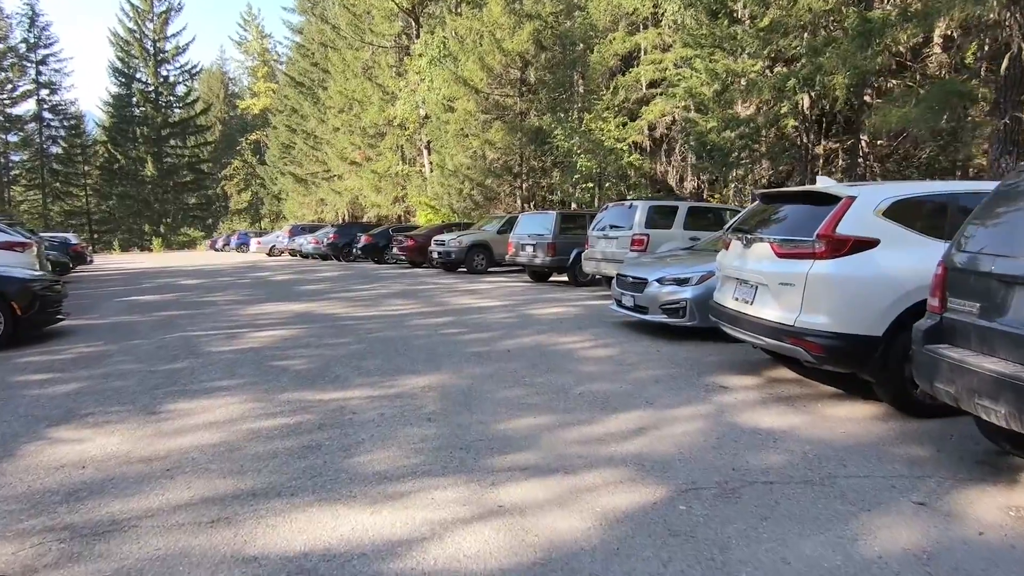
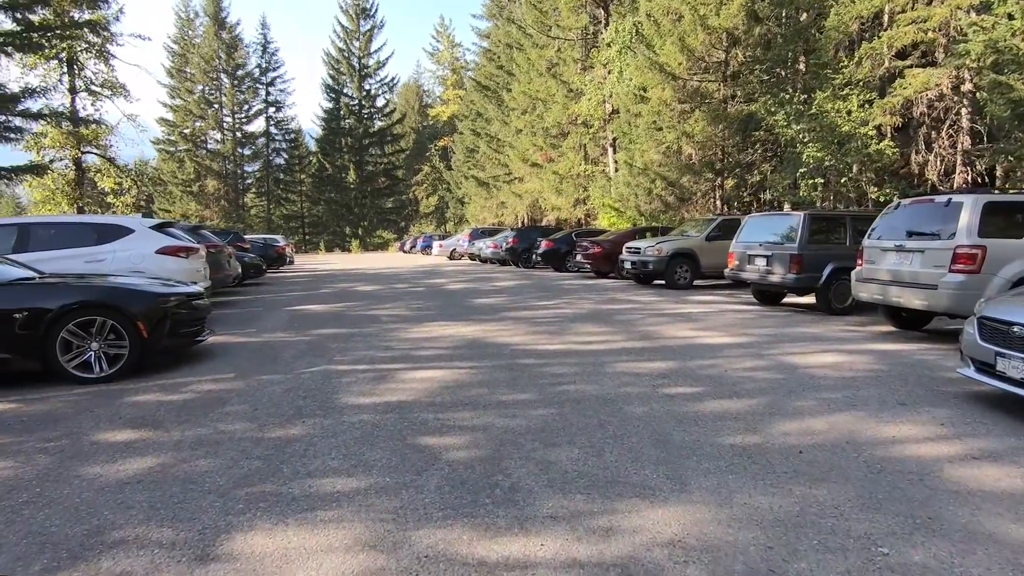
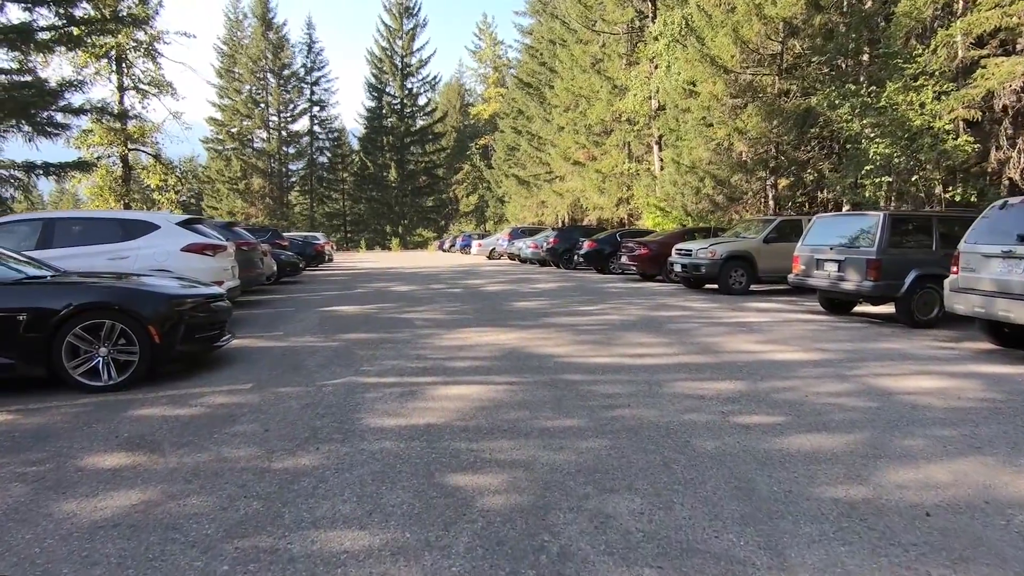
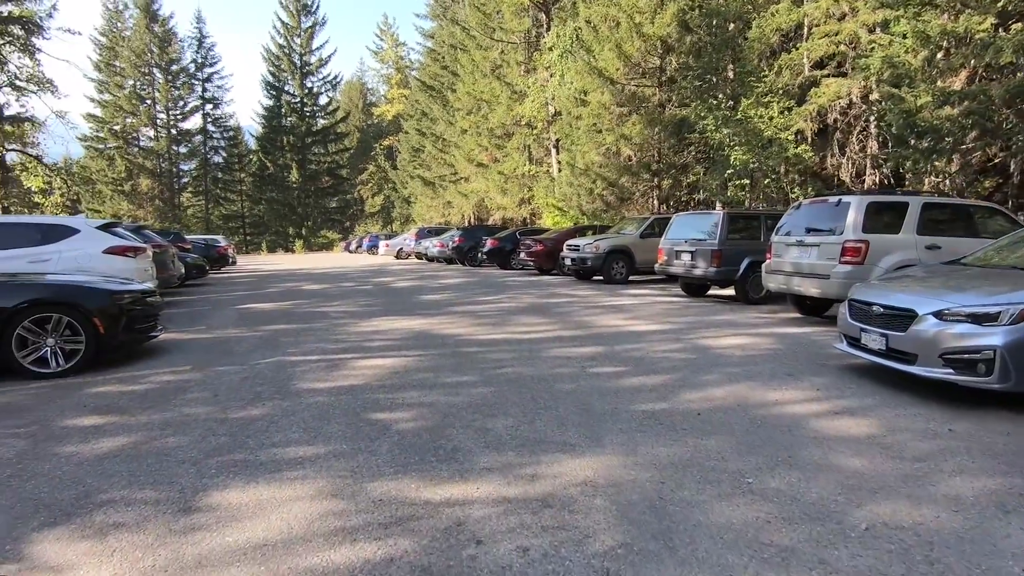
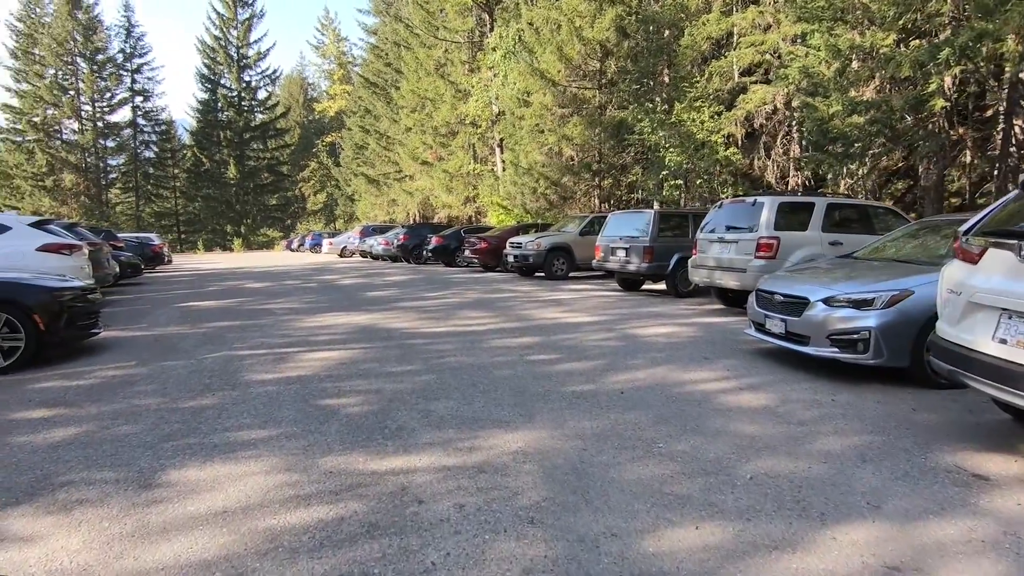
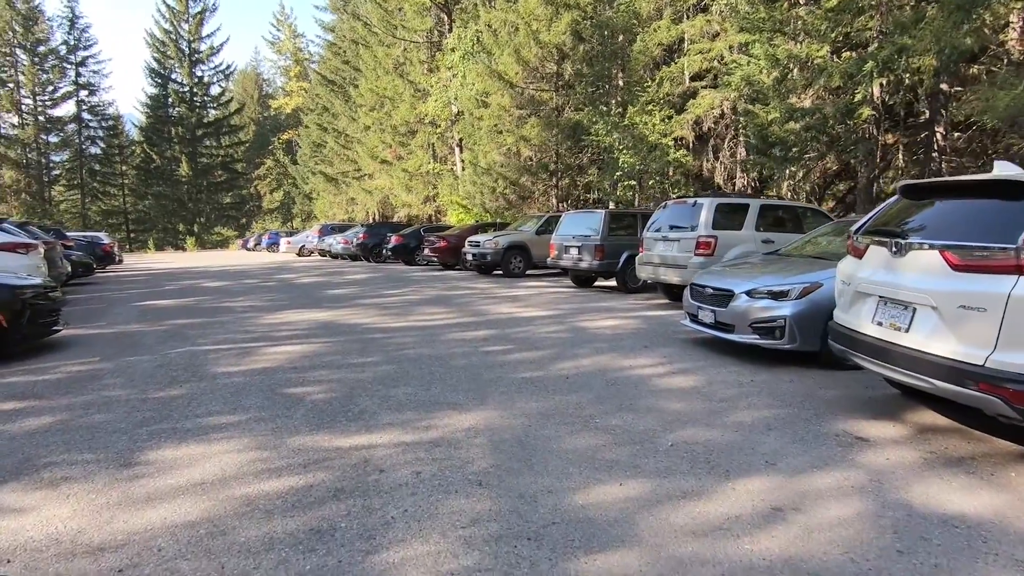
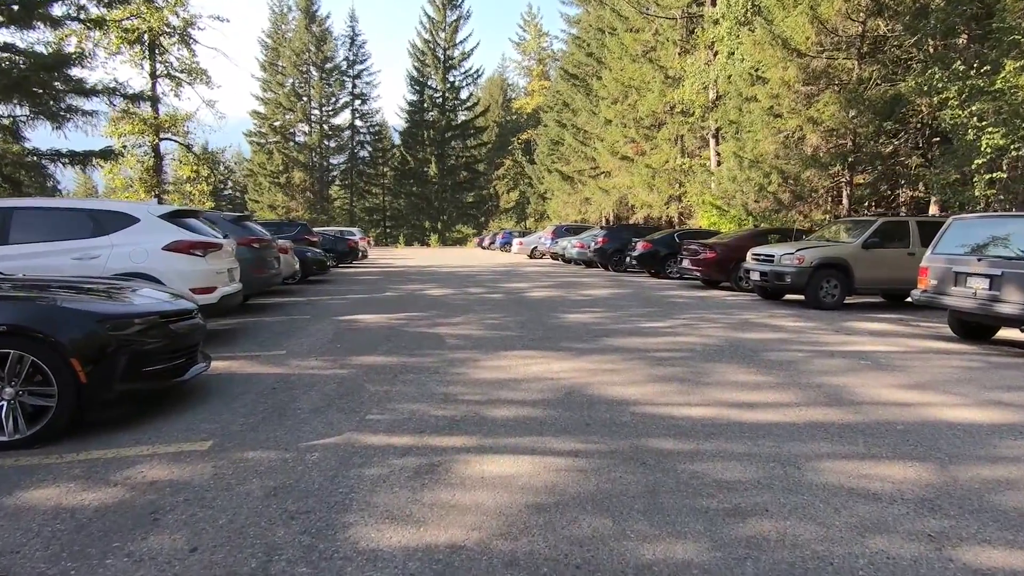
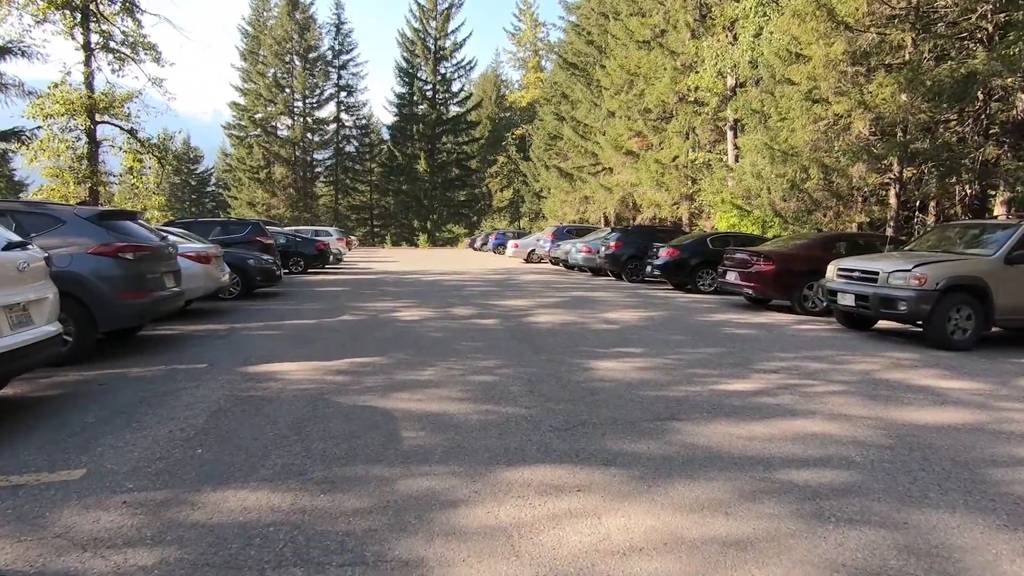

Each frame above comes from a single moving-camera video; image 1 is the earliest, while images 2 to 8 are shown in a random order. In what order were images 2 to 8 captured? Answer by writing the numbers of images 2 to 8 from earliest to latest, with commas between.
6, 5, 4, 2, 3, 7, 8
